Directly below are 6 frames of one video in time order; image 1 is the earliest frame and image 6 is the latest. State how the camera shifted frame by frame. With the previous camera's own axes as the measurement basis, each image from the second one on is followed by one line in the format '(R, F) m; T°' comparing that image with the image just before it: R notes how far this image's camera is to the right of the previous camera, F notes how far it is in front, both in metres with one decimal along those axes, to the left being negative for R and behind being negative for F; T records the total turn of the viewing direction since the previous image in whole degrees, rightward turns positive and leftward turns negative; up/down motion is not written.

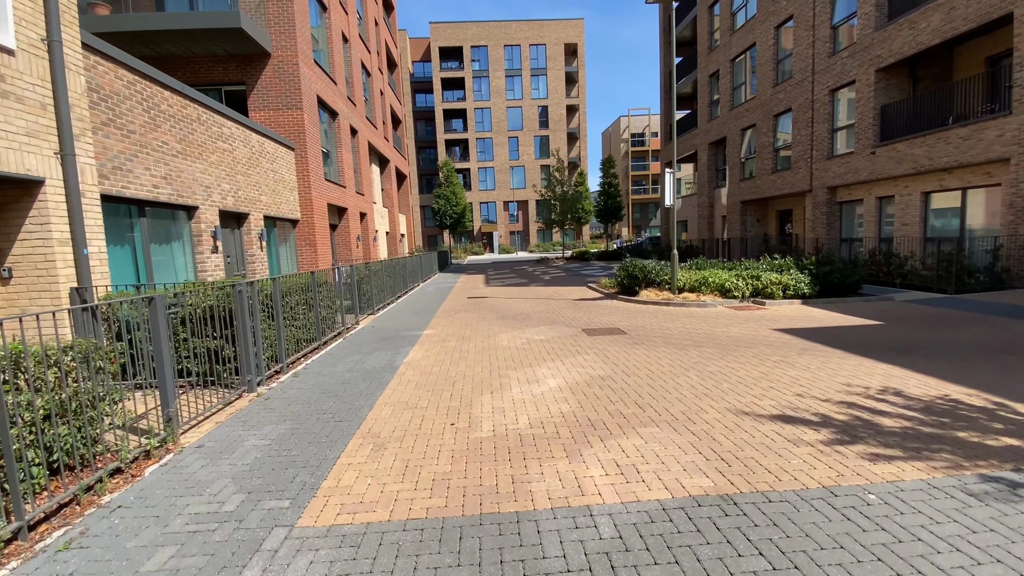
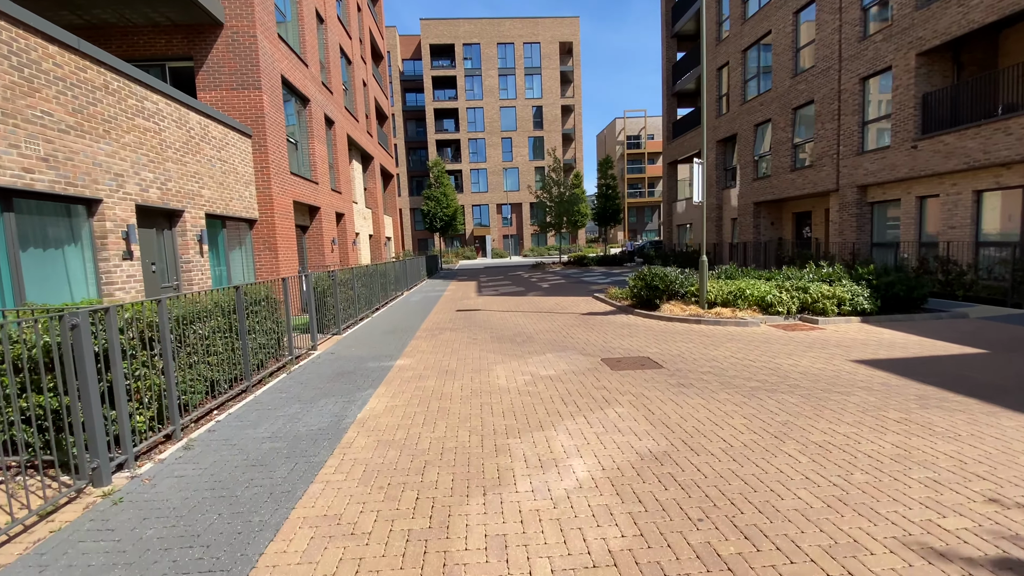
(-0.1, +2.1) m; +1°
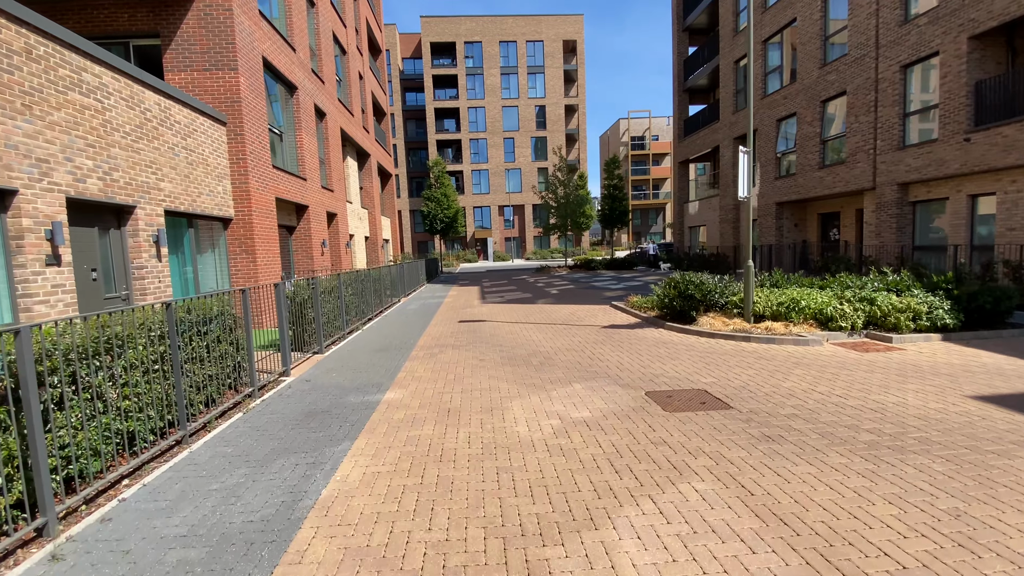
(-0.2, +1.5) m; 0°
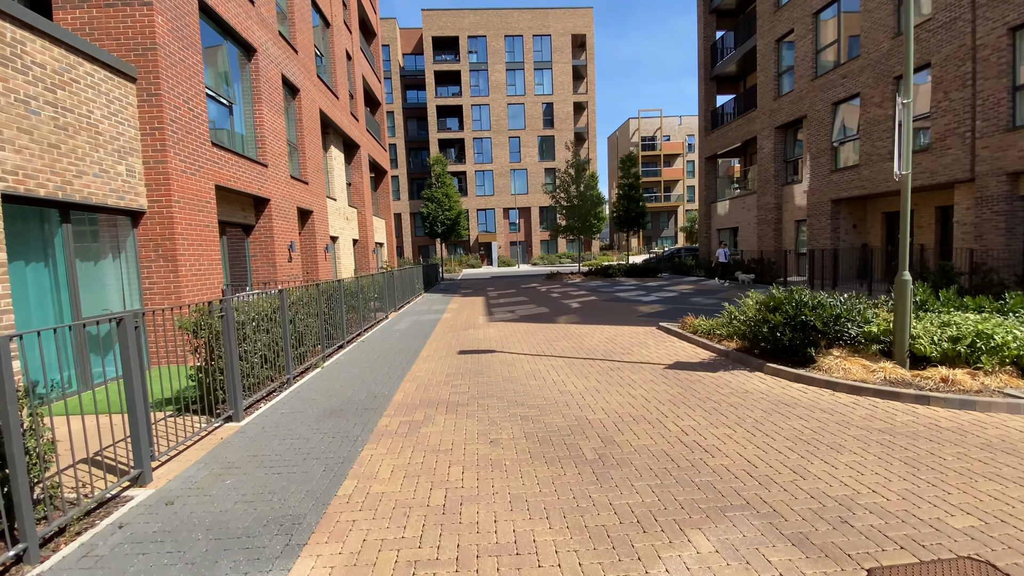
(-0.3, +3.0) m; 0°
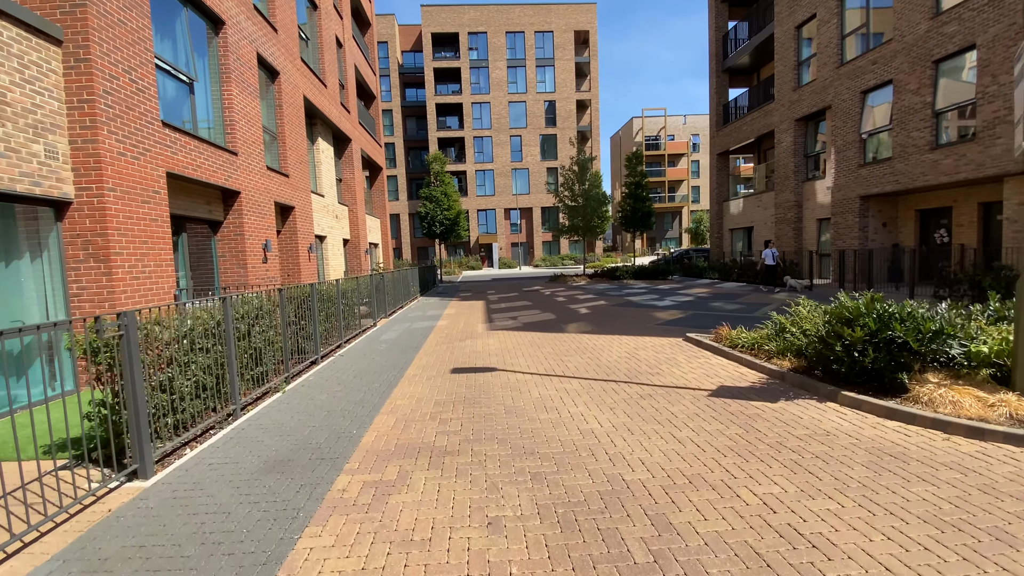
(0.0, +1.3) m; 0°
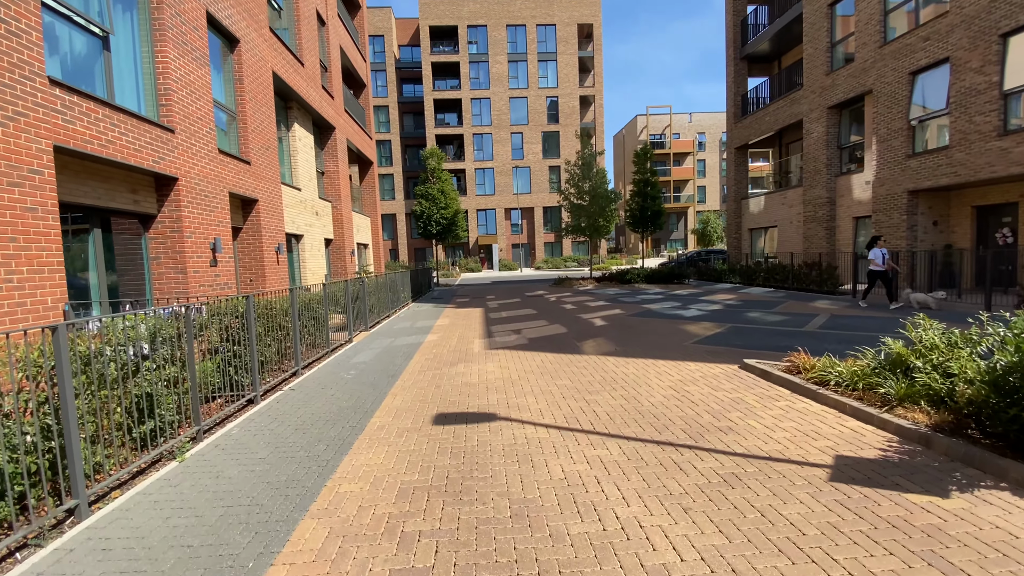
(-0.1, +1.9) m; 0°
